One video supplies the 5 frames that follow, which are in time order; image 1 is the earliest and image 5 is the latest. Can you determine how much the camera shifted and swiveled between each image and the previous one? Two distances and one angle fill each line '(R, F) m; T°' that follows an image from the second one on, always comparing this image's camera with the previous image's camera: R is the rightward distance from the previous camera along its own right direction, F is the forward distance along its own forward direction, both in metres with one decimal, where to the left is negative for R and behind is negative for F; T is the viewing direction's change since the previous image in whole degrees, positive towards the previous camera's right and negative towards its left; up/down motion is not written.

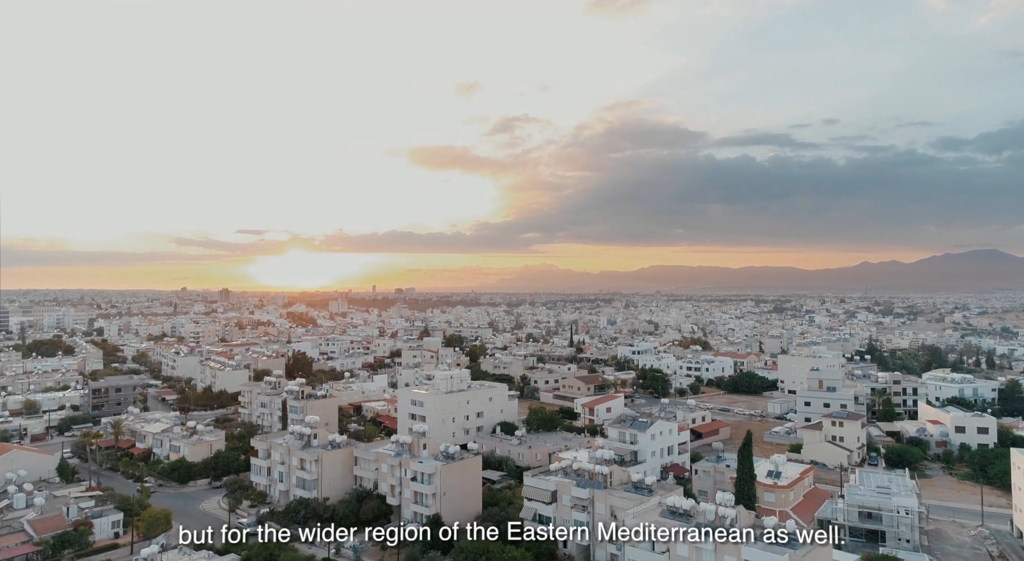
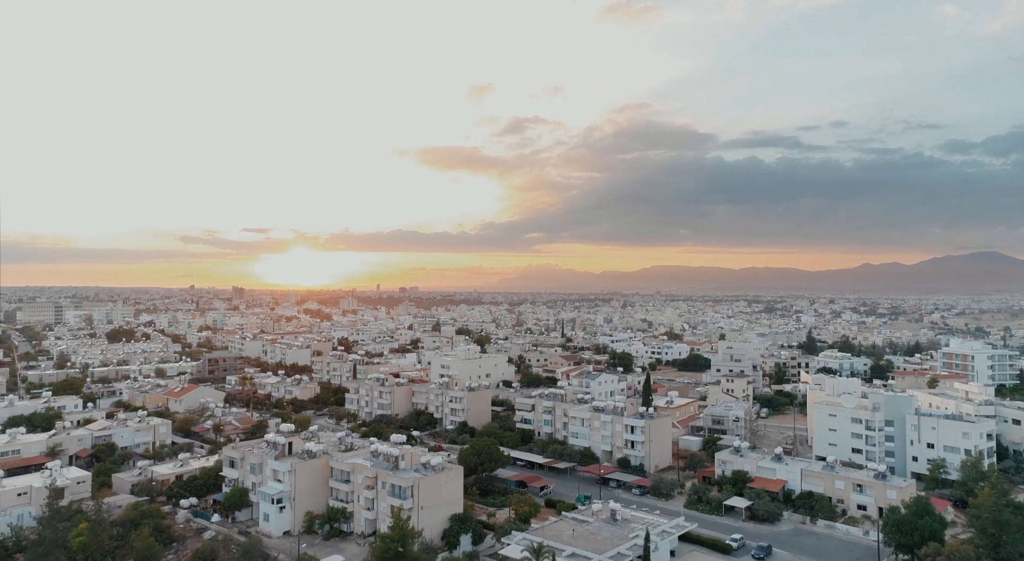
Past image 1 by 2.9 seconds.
(+0.3, -16.7) m; 0°
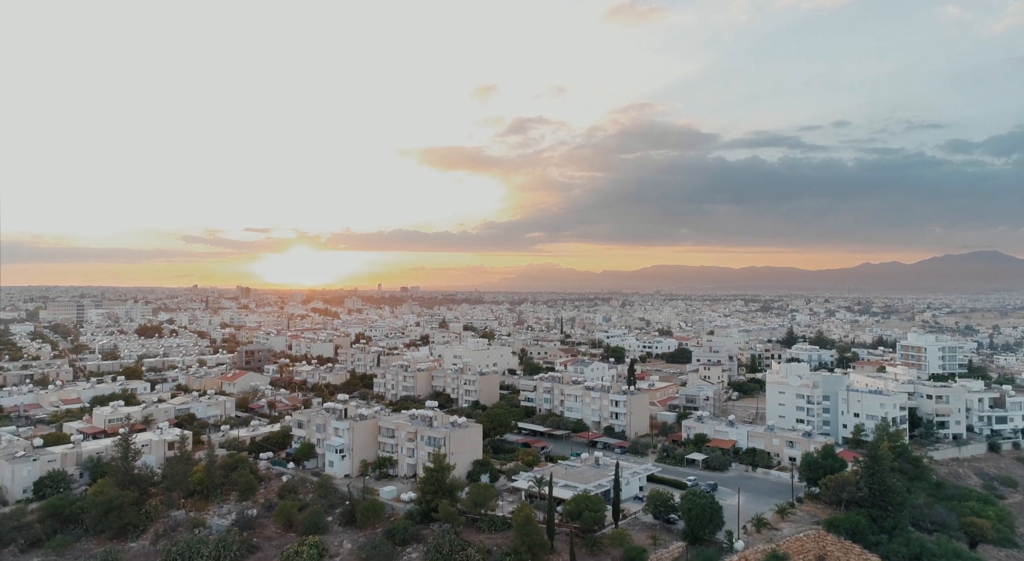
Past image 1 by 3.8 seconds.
(-0.3, -7.4) m; 0°
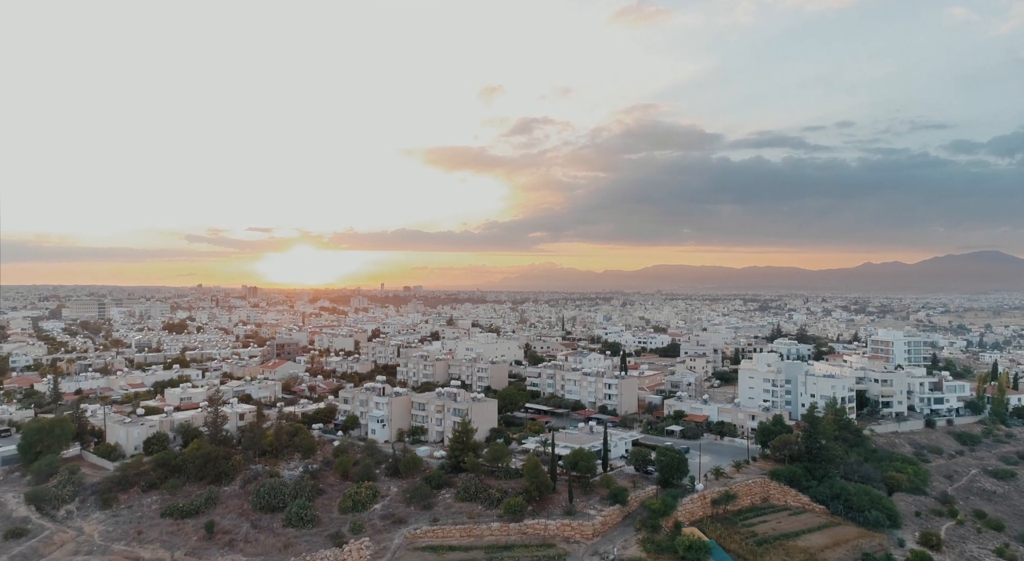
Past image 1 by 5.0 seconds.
(-0.4, -7.0) m; 0°
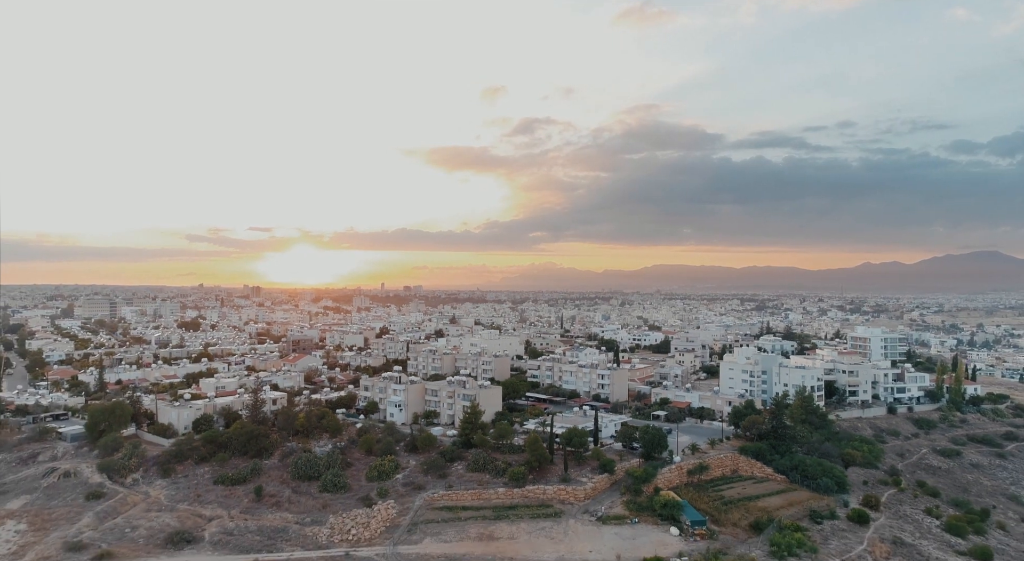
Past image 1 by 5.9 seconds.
(-0.2, -4.9) m; 0°
